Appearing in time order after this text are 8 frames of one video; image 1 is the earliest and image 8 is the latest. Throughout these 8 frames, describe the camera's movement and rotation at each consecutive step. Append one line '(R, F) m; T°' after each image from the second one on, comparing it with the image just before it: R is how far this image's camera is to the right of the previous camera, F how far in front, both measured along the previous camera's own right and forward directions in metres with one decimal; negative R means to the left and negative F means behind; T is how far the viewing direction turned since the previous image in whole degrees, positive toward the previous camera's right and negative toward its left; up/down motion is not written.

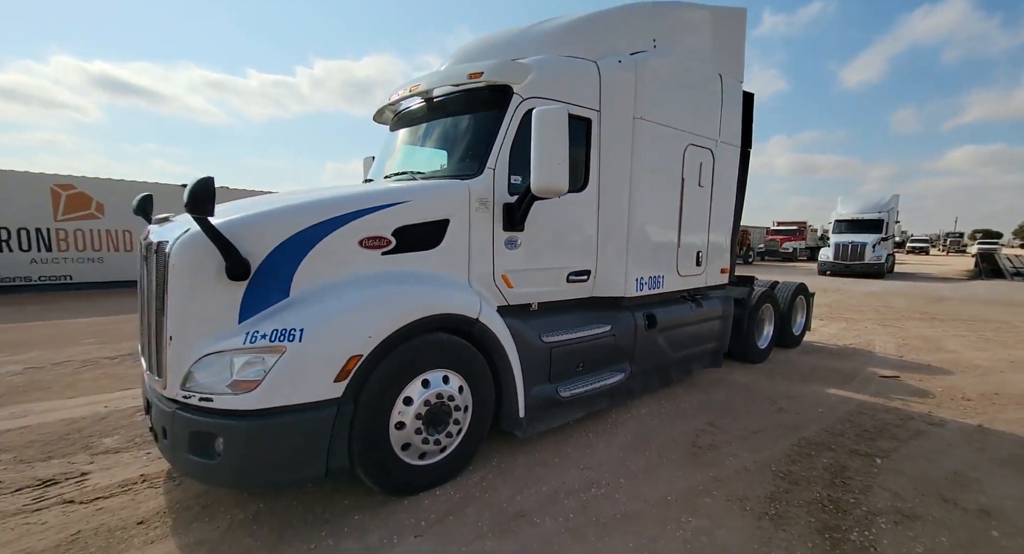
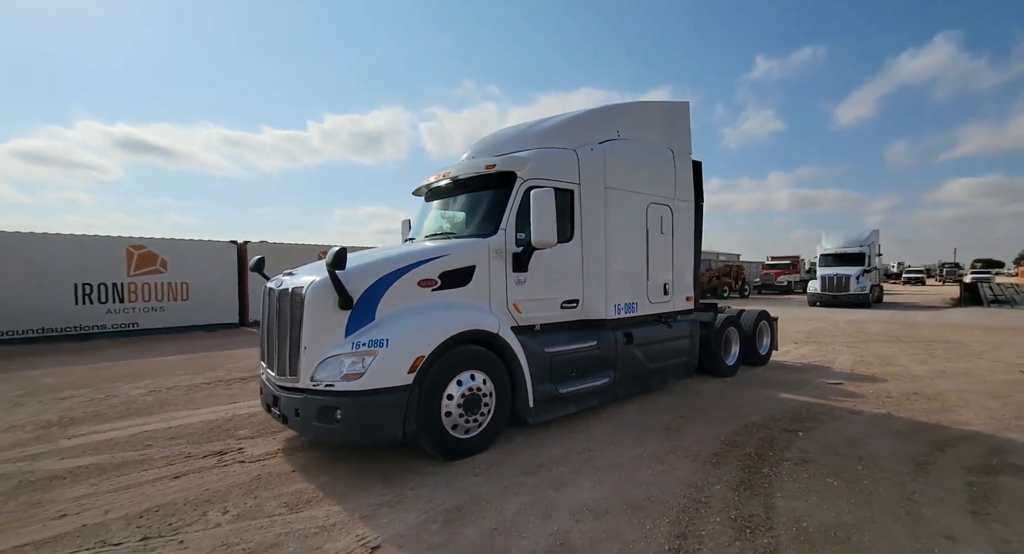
(-0.1, -1.4) m; 0°
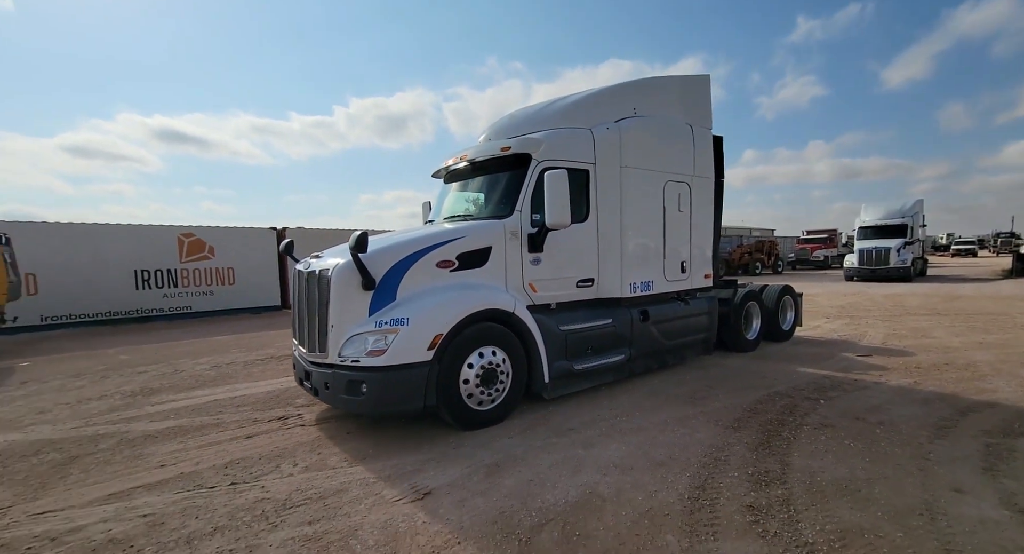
(0.0, -0.3) m; -3°
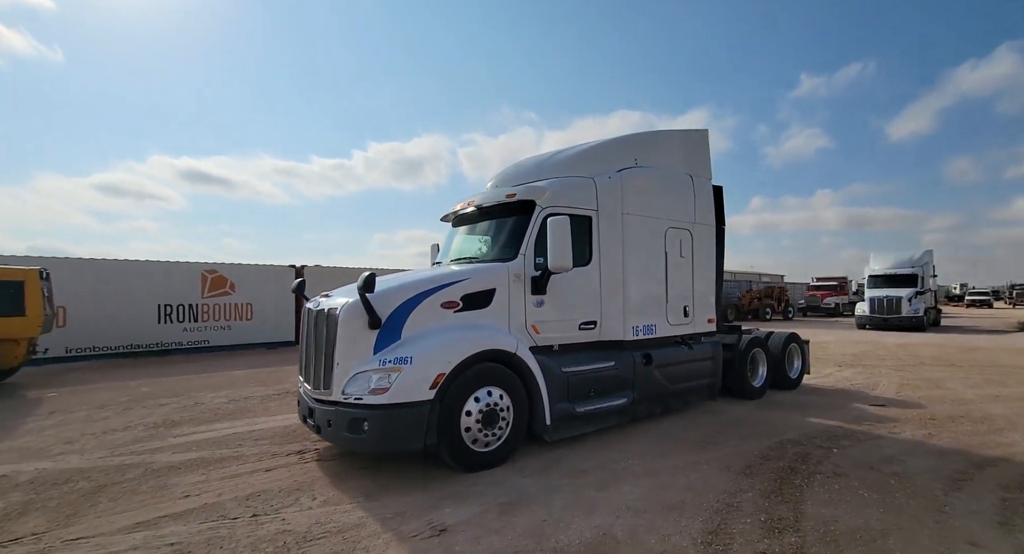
(-0.1, -0.2) m; -1°
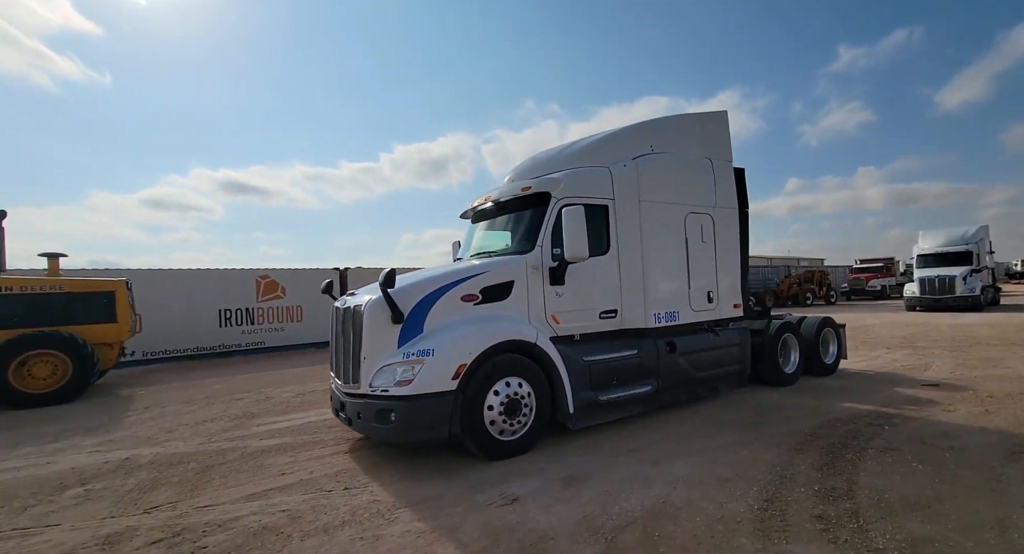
(-0.2, -0.3) m; -4°
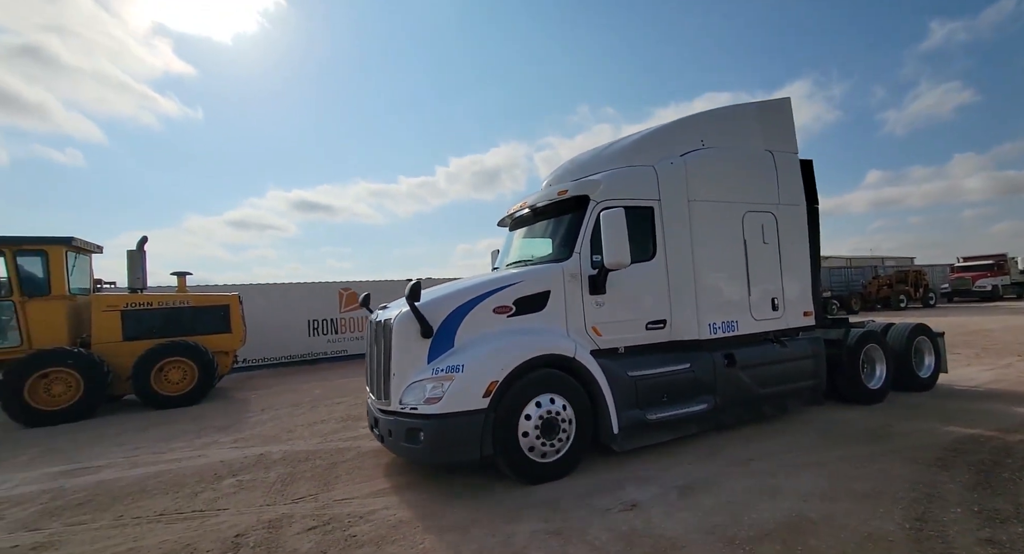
(-0.4, -0.1) m; -7°
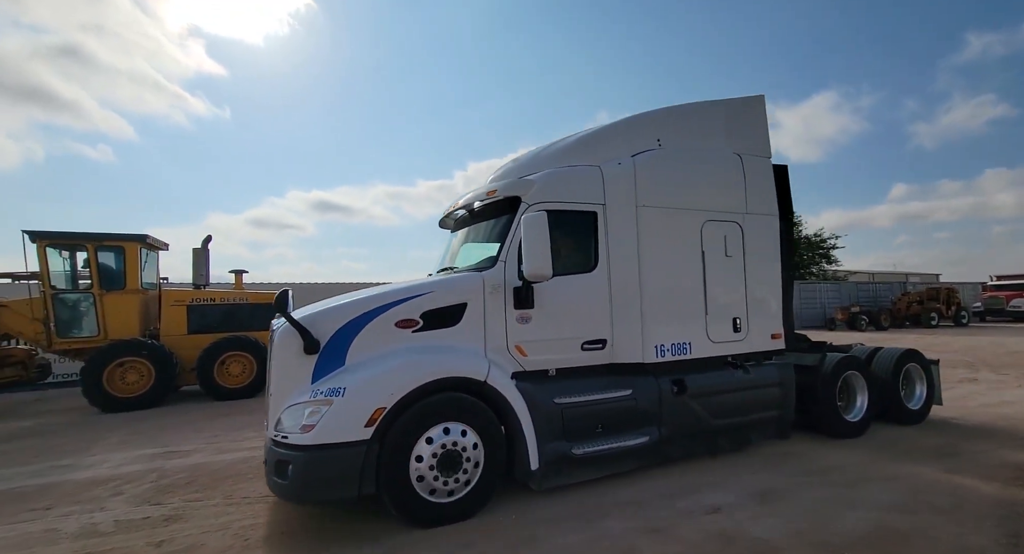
(-0.5, -0.2) m; -2°
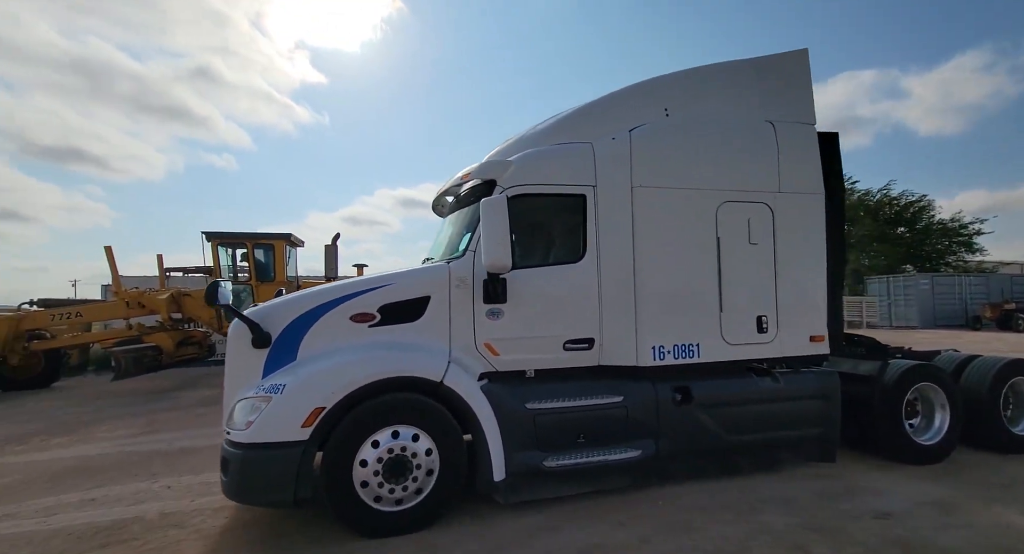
(-0.3, -0.2) m; -10°
